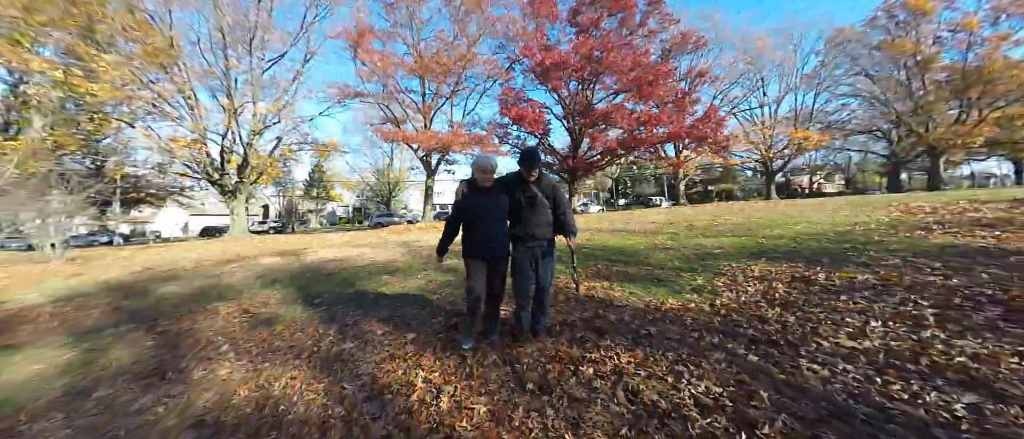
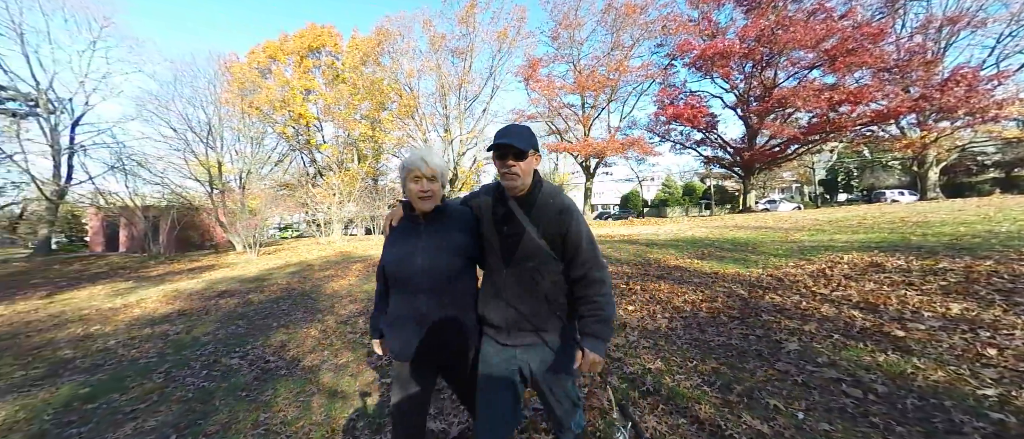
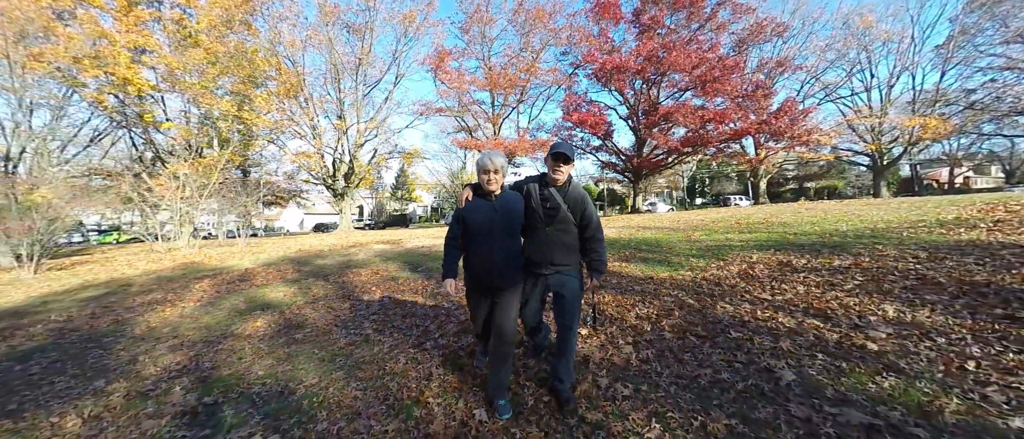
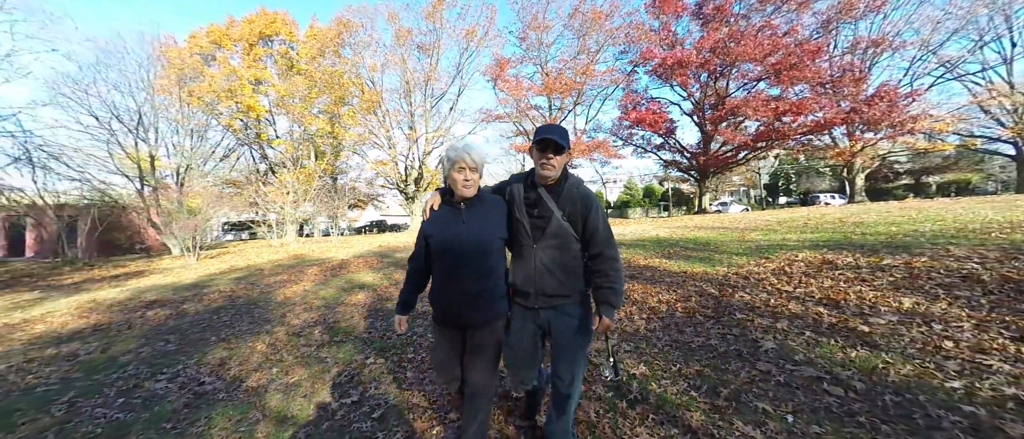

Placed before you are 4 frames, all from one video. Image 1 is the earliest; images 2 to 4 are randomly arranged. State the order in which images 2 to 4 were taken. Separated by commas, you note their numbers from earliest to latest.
3, 4, 2
